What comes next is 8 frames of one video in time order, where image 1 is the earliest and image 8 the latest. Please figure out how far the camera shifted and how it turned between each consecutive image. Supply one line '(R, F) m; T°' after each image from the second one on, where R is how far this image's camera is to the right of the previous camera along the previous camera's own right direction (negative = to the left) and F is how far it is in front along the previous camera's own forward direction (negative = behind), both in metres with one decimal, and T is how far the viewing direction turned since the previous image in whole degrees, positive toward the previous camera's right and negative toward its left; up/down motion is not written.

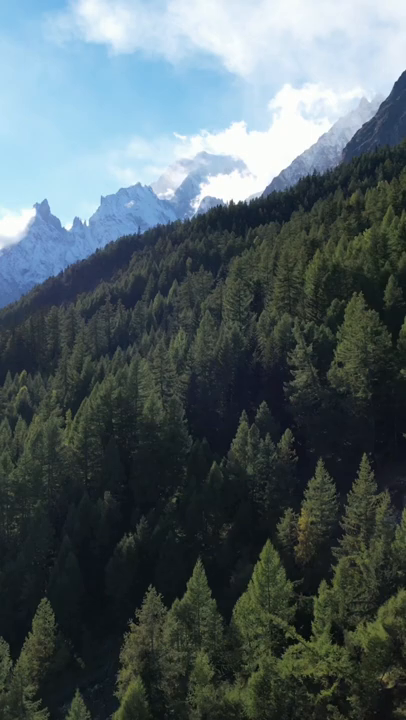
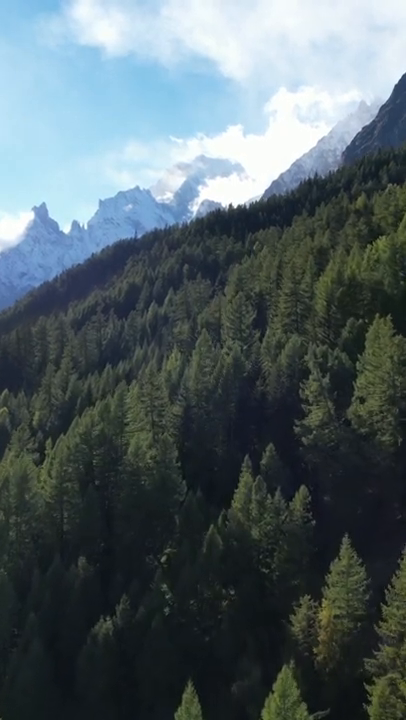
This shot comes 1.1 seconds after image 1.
(+0.2, +11.1) m; 0°
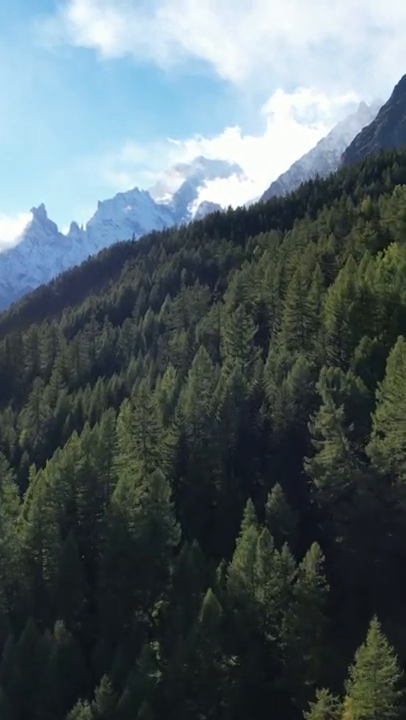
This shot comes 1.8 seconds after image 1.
(+0.2, +7.4) m; 0°
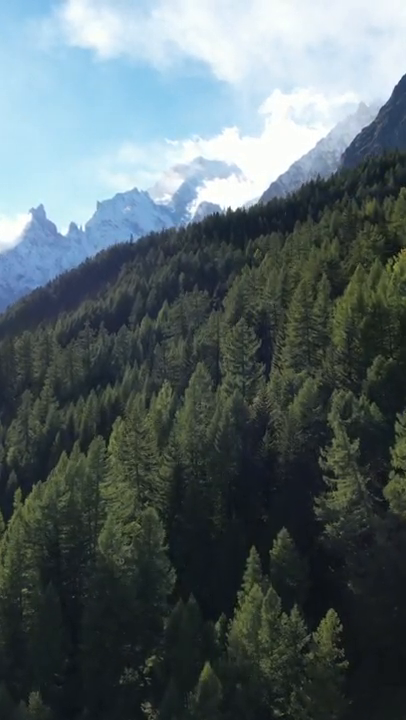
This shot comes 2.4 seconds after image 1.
(+0.1, +6.0) m; 0°
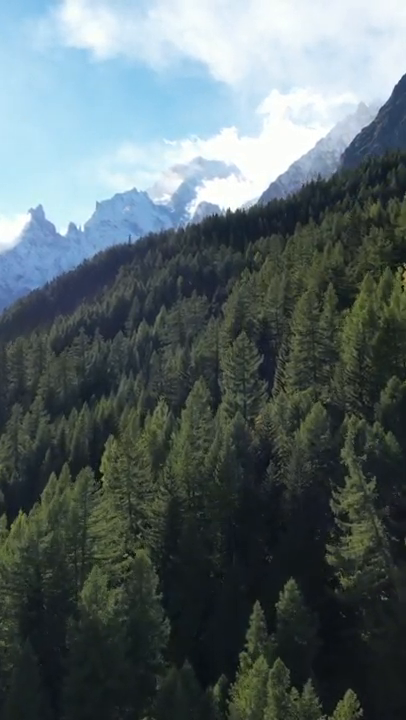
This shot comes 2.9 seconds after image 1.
(+0.1, +5.3) m; 0°
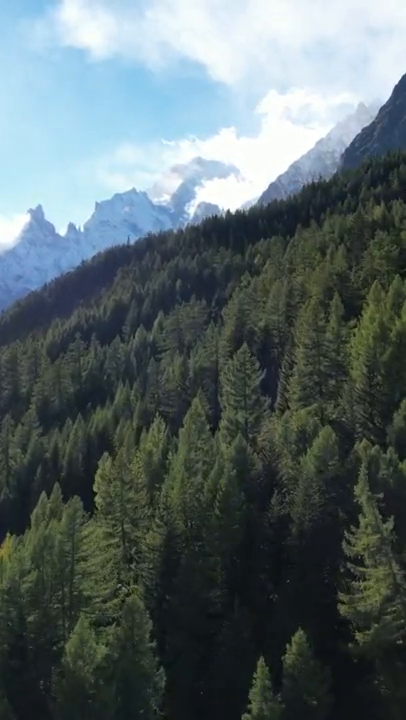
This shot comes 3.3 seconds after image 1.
(+0.1, +4.2) m; 0°
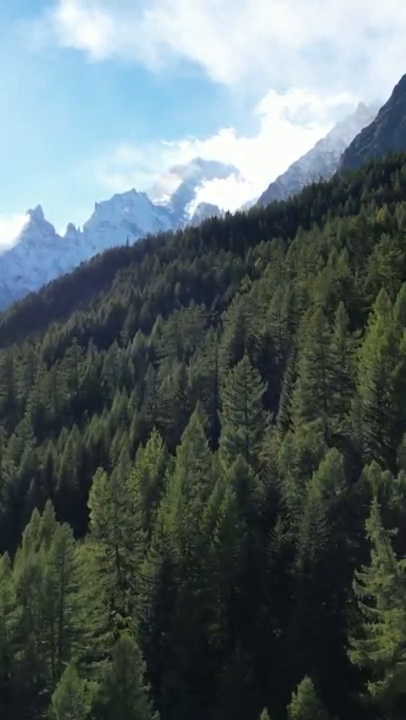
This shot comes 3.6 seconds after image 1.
(+0.1, +3.0) m; 0°
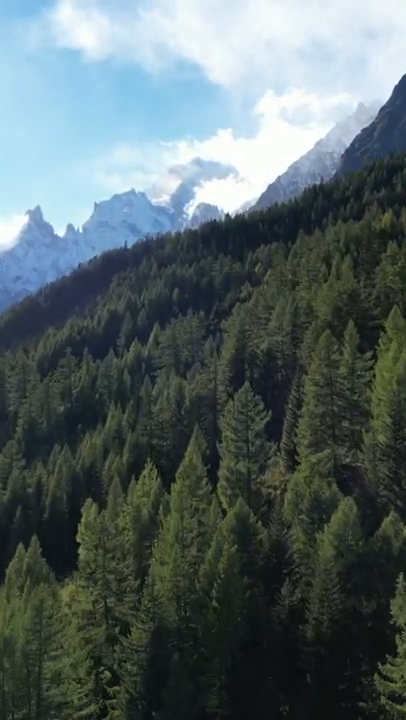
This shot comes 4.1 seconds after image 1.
(+0.1, +5.3) m; 0°
